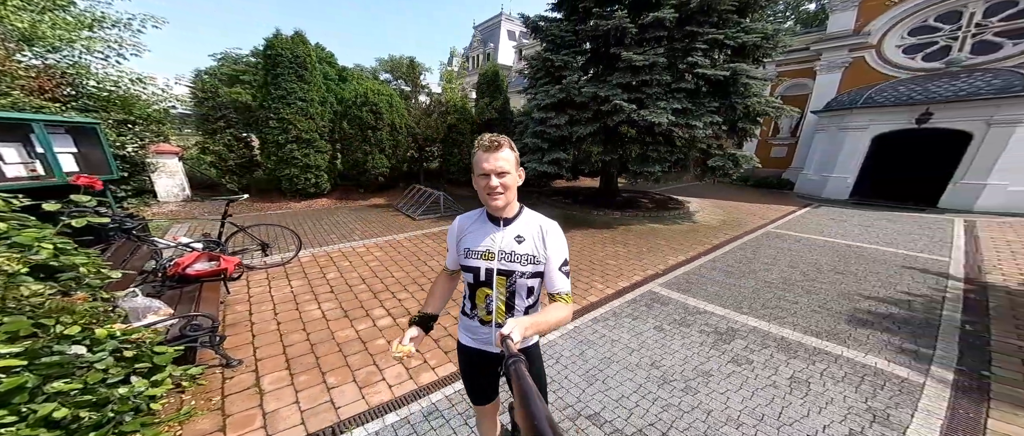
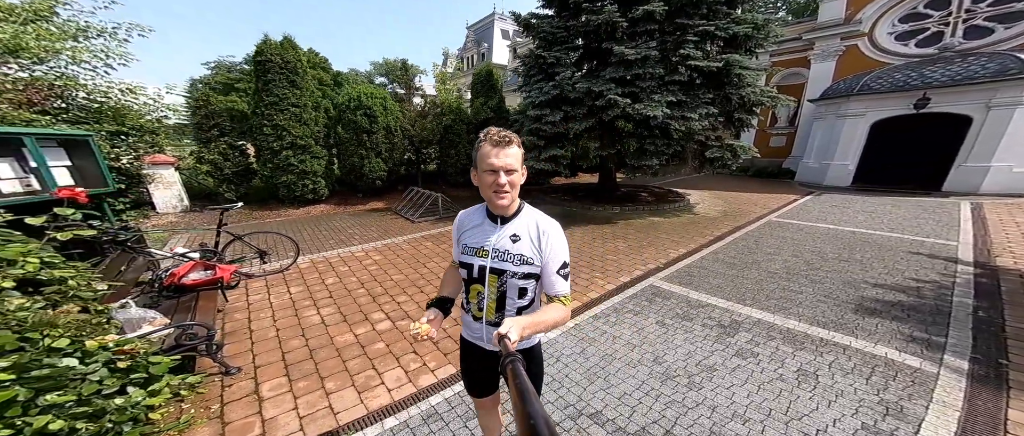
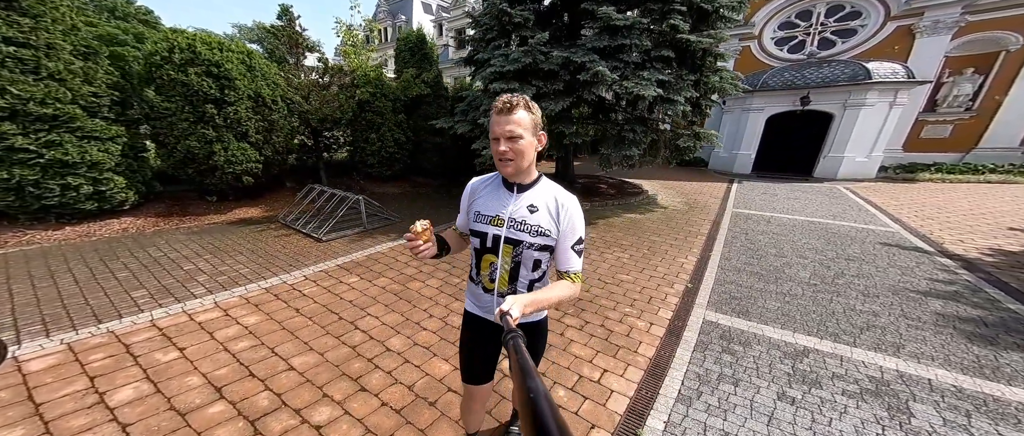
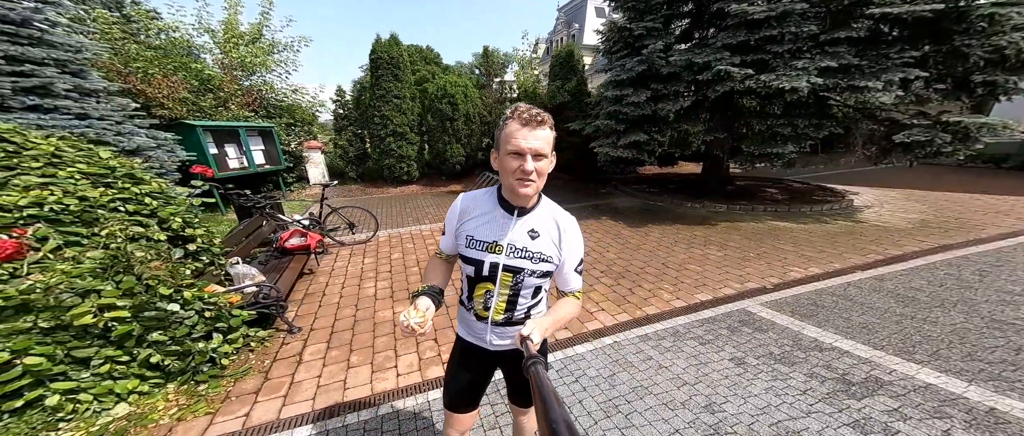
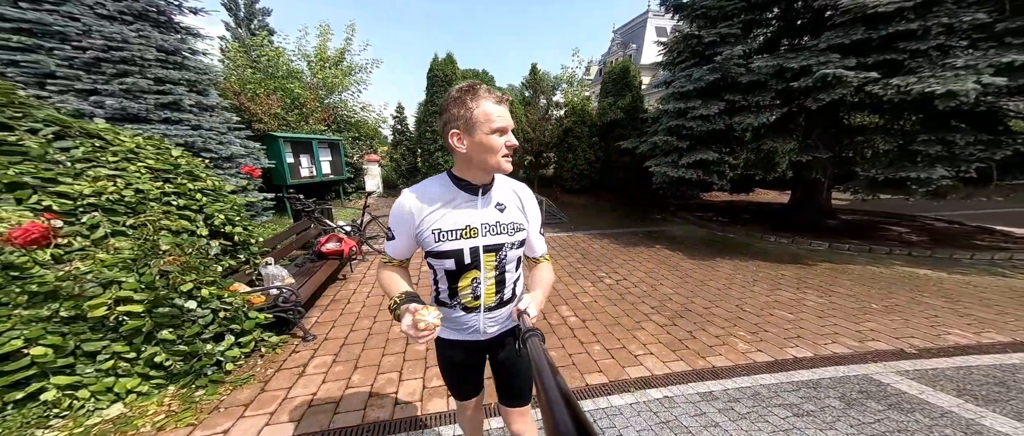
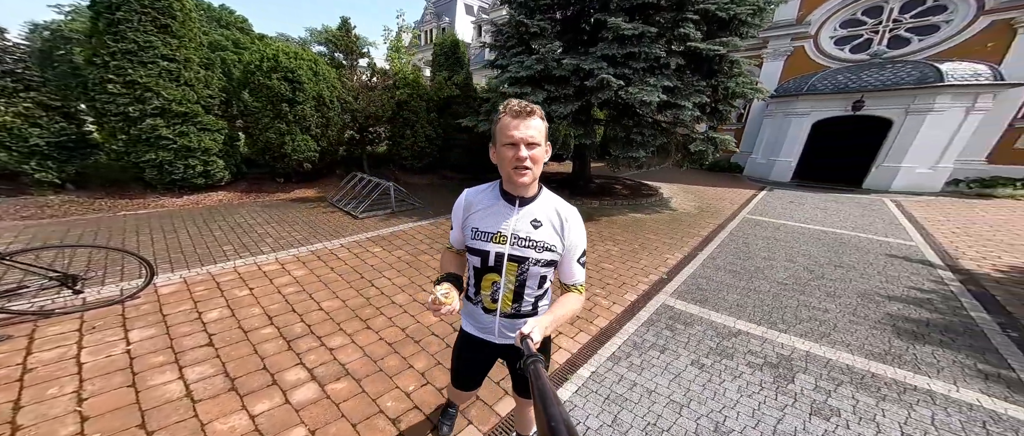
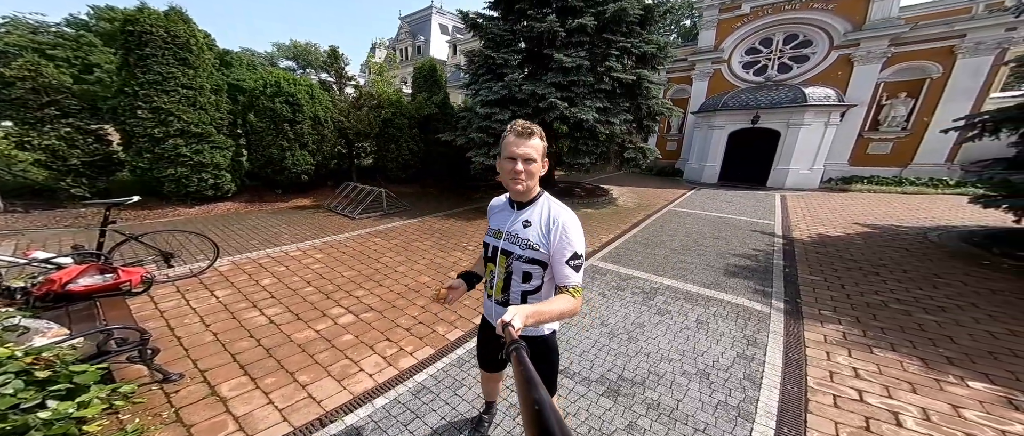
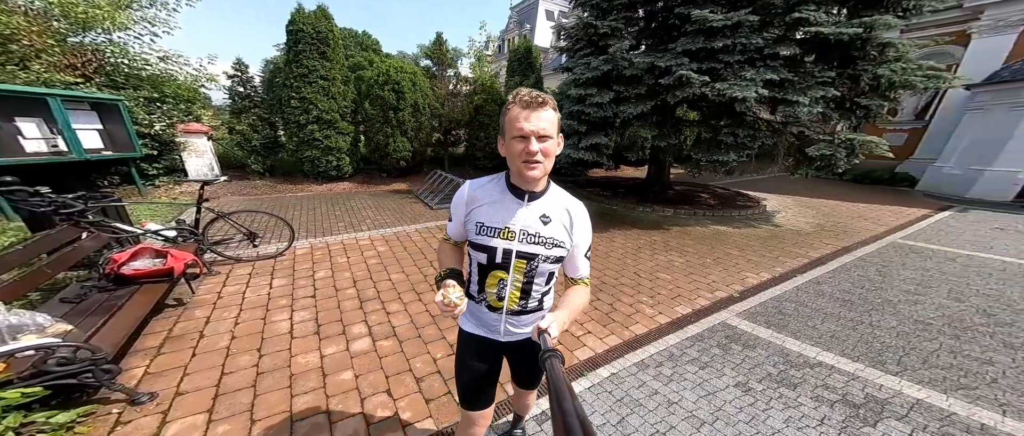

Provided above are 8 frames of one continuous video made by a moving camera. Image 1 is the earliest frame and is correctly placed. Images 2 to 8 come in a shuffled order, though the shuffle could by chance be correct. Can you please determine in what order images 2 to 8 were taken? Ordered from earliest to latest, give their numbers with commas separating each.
7, 2, 4, 5, 8, 6, 3
